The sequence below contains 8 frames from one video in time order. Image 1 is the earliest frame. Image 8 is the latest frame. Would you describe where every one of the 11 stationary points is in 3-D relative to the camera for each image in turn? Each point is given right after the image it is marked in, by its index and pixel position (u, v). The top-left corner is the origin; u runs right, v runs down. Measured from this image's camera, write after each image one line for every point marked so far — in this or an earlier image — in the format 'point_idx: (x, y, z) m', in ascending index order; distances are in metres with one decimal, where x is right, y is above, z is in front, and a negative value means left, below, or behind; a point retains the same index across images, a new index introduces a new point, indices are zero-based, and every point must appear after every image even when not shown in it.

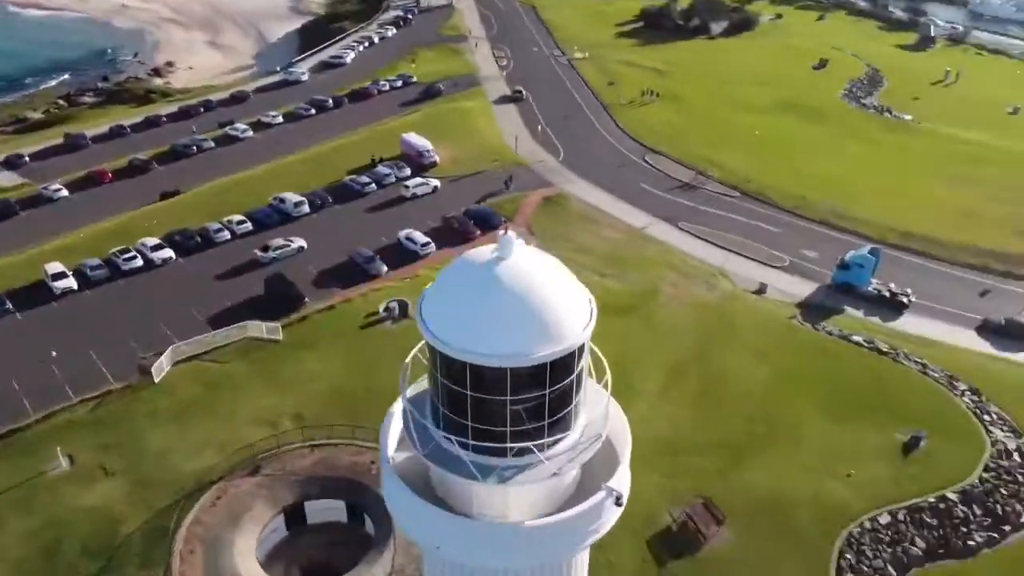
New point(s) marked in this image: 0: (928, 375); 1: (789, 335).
0: (+9.4, -2.0, +18.5) m
1: (+6.7, -1.2, +19.9) m
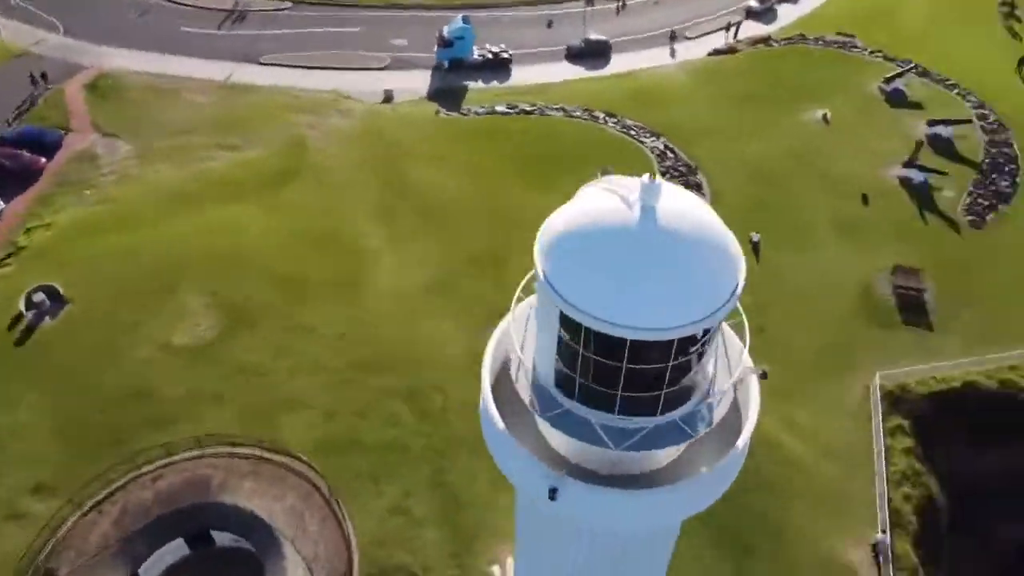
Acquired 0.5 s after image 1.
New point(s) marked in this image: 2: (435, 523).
0: (+1.5, +4.3, +20.4) m
1: (-1.6, +3.8, +20.0) m
2: (-1.1, -3.5, +12.0) m
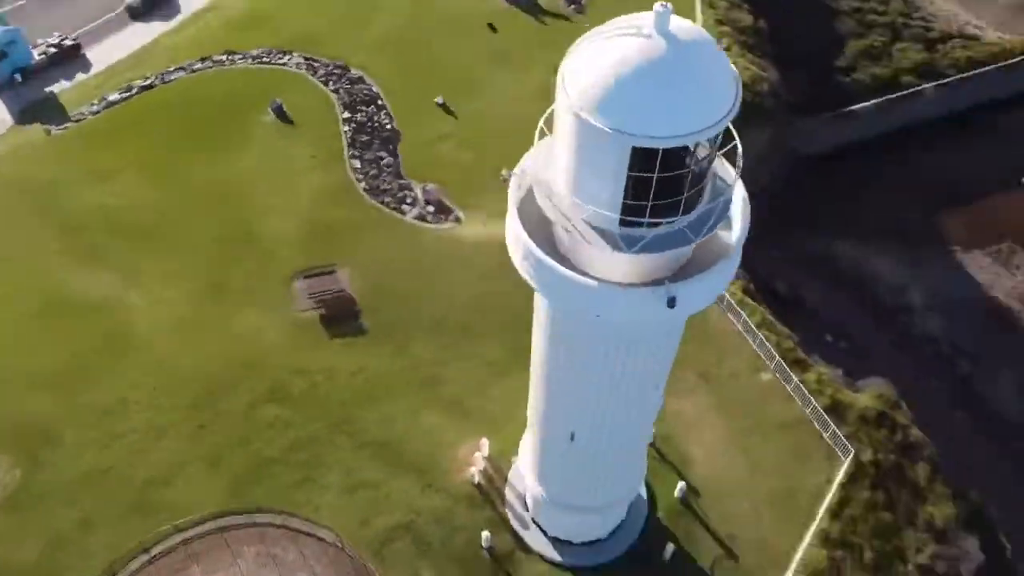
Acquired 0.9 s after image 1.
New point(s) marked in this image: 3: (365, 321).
0: (-7.3, +5.0, +18.8) m
1: (-9.2, +3.0, +17.3) m
2: (-1.8, -2.8, +12.1) m
3: (-2.5, -0.6, +14.0) m
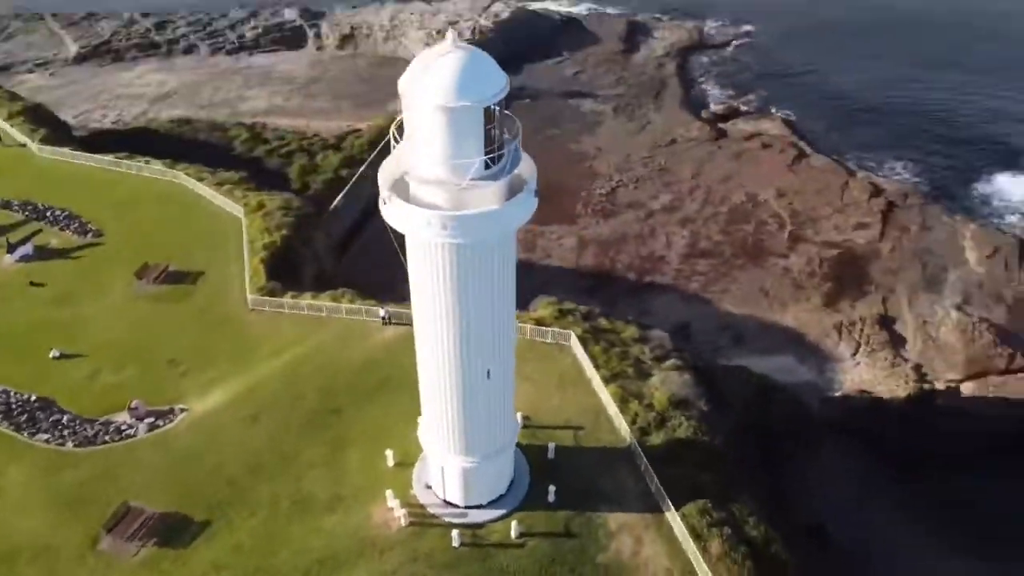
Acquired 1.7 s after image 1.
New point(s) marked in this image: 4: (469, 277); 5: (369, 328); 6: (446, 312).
0: (-14.1, -3.9, +14.6) m
1: (-13.3, -5.8, +12.3) m
2: (-2.6, -4.5, +13.0) m
3: (-5.3, -3.9, +14.0) m
4: (-0.6, +0.2, +11.0) m
5: (-3.1, -0.9, +18.2) m
6: (-0.9, -0.3, +11.4) m
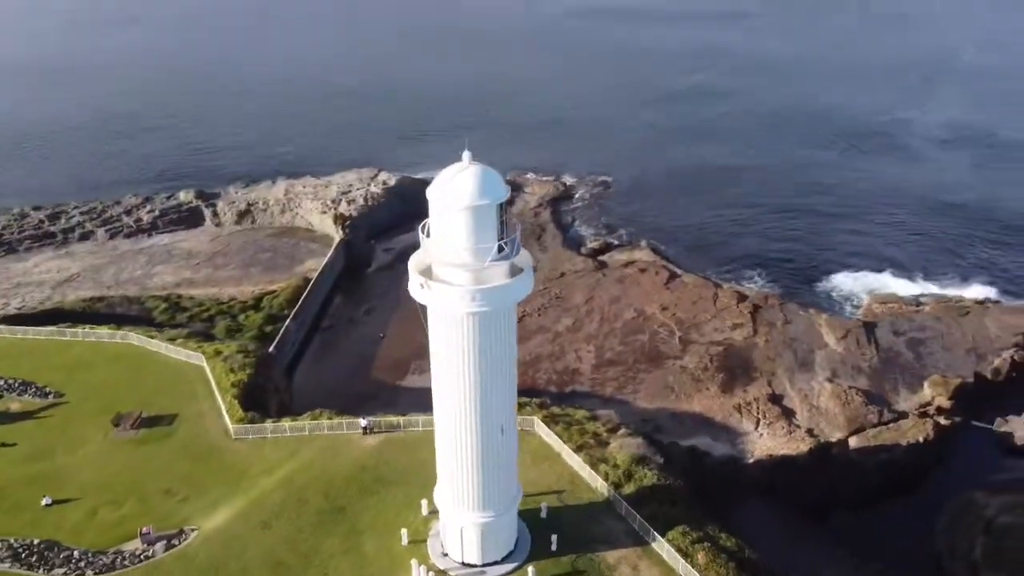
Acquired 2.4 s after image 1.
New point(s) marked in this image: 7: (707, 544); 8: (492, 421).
0: (-13.7, -6.9, +14.1) m
1: (-12.3, -8.2, +11.6) m
2: (-2.1, -6.0, +14.3) m
3: (-5.0, -5.9, +14.9) m
4: (-0.4, -0.9, +13.7) m
5: (-3.9, -3.7, +20.0) m
6: (-0.8, -1.5, +14.0) m
7: (+3.9, -5.0, +16.0) m
8: (-0.4, -2.3, +14.4) m
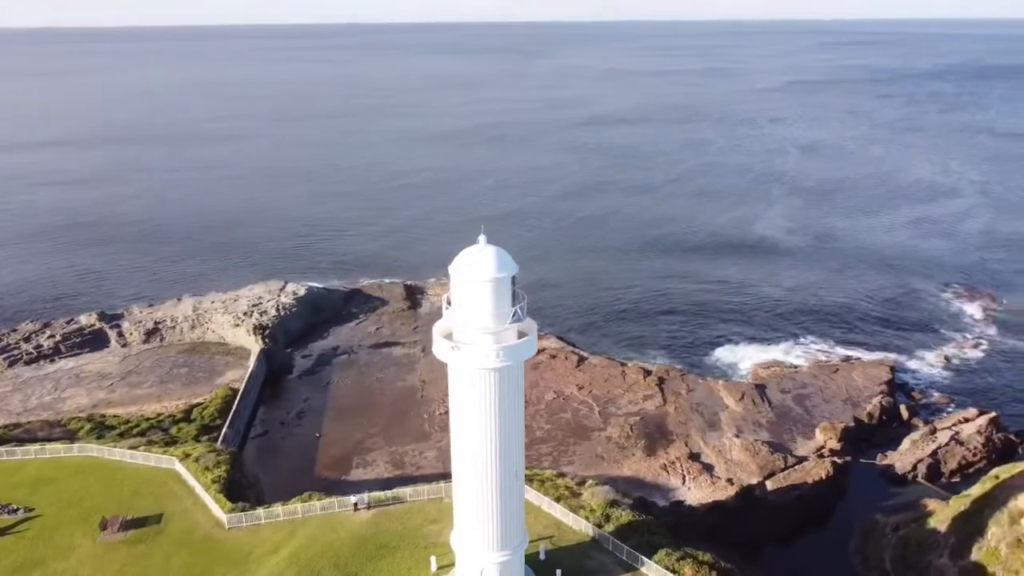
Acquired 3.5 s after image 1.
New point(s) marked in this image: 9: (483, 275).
0: (-12.8, -8.9, +13.5) m
1: (-10.9, -9.7, +11.2) m
2: (-1.4, -7.3, +15.8) m
3: (-4.4, -7.5, +15.9) m
4: (-0.2, -2.1, +16.1) m
5: (-4.3, -5.9, +21.4) m
6: (-0.5, -2.7, +16.3) m
7: (+4.0, -6.2, +18.6) m
8: (-0.1, -3.6, +16.7) m
9: (-0.6, +0.2, +15.3) m
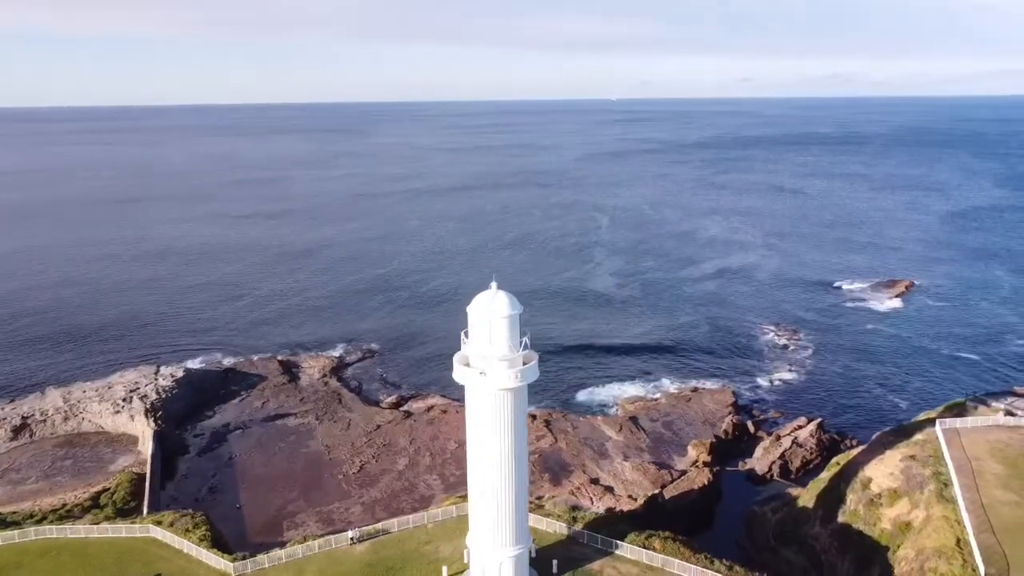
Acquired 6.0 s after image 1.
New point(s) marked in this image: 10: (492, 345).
0: (-11.0, -10.2, +13.8) m
1: (-8.5, -10.7, +11.9) m
2: (-0.7, -8.2, +18.8) m
3: (-3.6, -8.6, +18.2) m
4: (+0.1, -3.0, +19.8) m
5: (-4.9, -7.6, +23.6) m
6: (-0.2, -3.6, +19.8) m
7: (+3.9, -7.0, +22.9) m
8: (+0.1, -4.5, +20.3) m
9: (-0.3, -0.6, +19.1) m
10: (-0.5, -1.3, +19.3) m
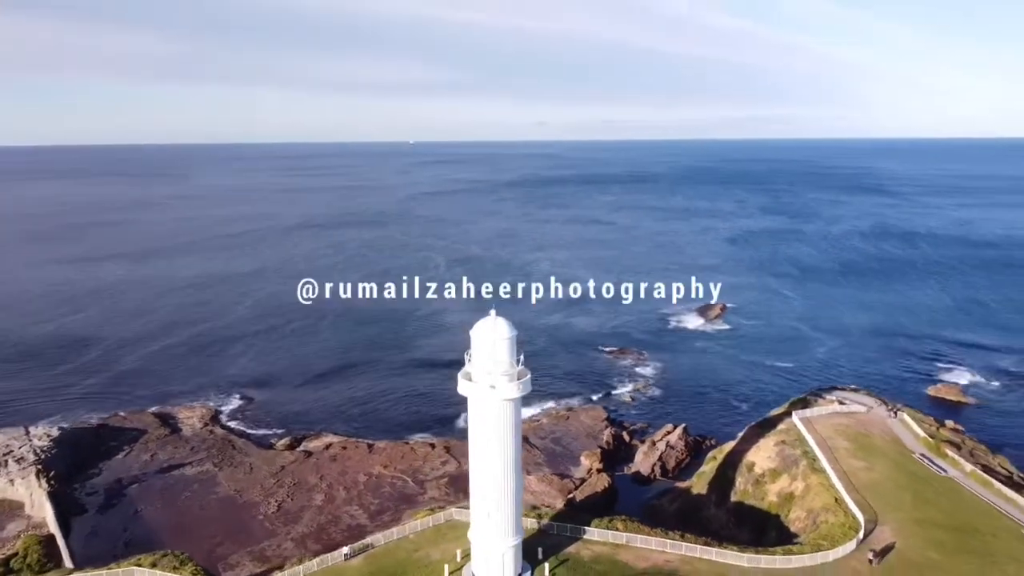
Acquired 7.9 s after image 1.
0: (-8.9, -11.1, +14.5) m
1: (-6.0, -11.3, +13.2) m
2: (-0.2, -8.9, +22.0) m
3: (-2.8, -9.4, +20.7) m
4: (0.0, -3.7, +23.3) m
5: (-5.4, -8.7, +25.7) m
6: (-0.2, -4.4, +23.2) m
7: (+3.3, -7.8, +27.0) m
8: (+0.1, -5.3, +23.7) m
9: (-0.3, -1.3, +22.7) m
10: (-0.5, -2.0, +22.8) m
